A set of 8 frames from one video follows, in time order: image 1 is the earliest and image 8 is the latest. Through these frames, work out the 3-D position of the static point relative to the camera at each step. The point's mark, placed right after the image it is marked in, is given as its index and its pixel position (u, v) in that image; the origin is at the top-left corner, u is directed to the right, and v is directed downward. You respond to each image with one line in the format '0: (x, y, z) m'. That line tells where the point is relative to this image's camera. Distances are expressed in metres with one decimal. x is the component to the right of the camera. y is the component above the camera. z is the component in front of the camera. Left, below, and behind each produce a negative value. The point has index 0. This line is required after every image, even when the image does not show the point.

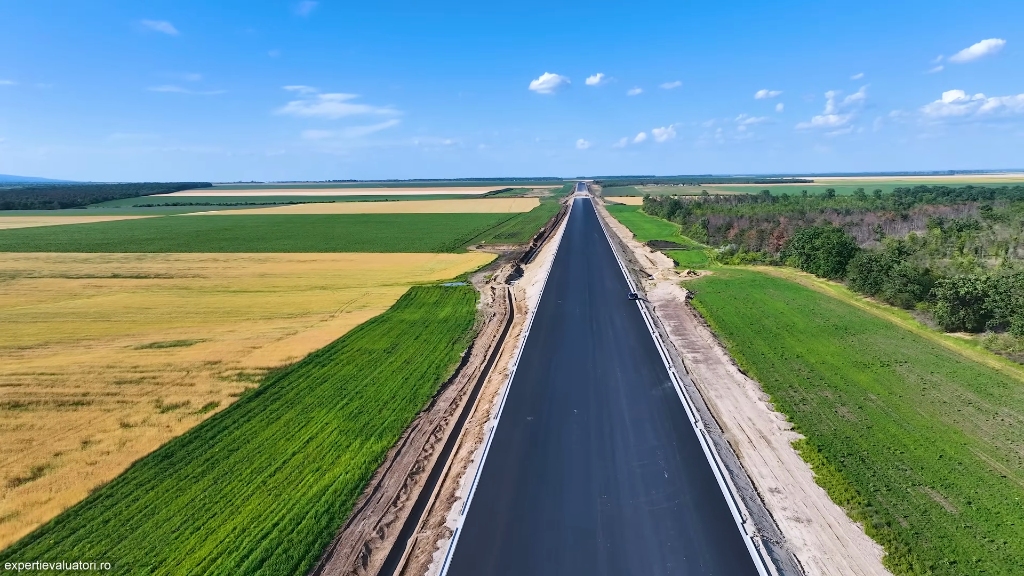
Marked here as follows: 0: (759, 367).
0: (+7.1, -2.3, +19.4) m
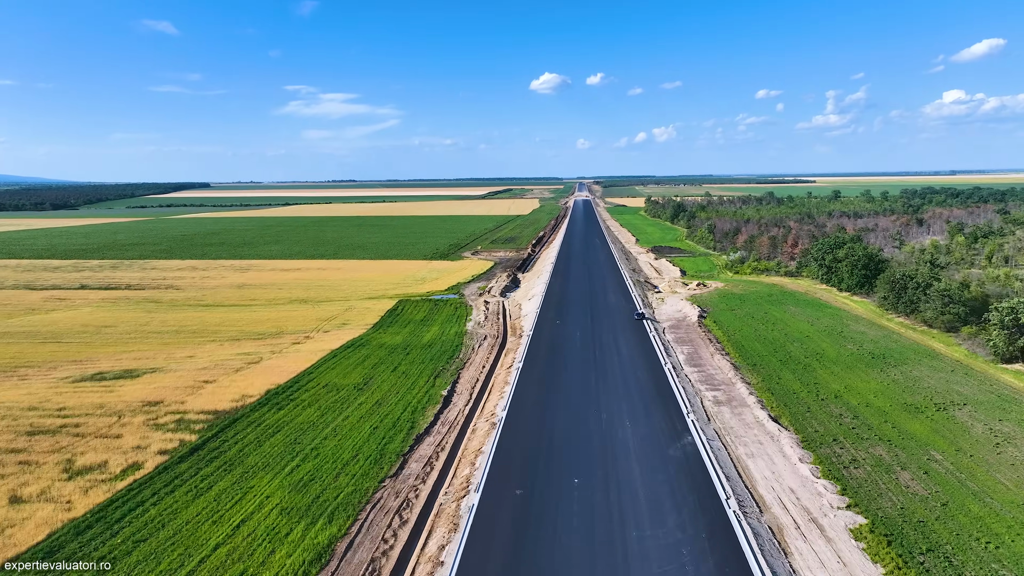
0: (+6.9, -3.1, +16.4) m
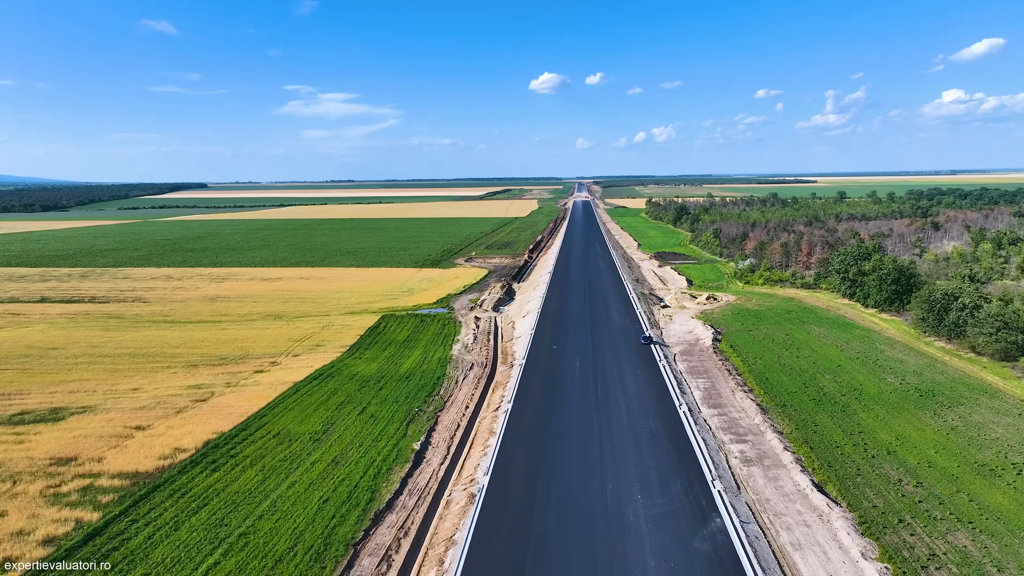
0: (+6.6, -3.8, +13.4) m
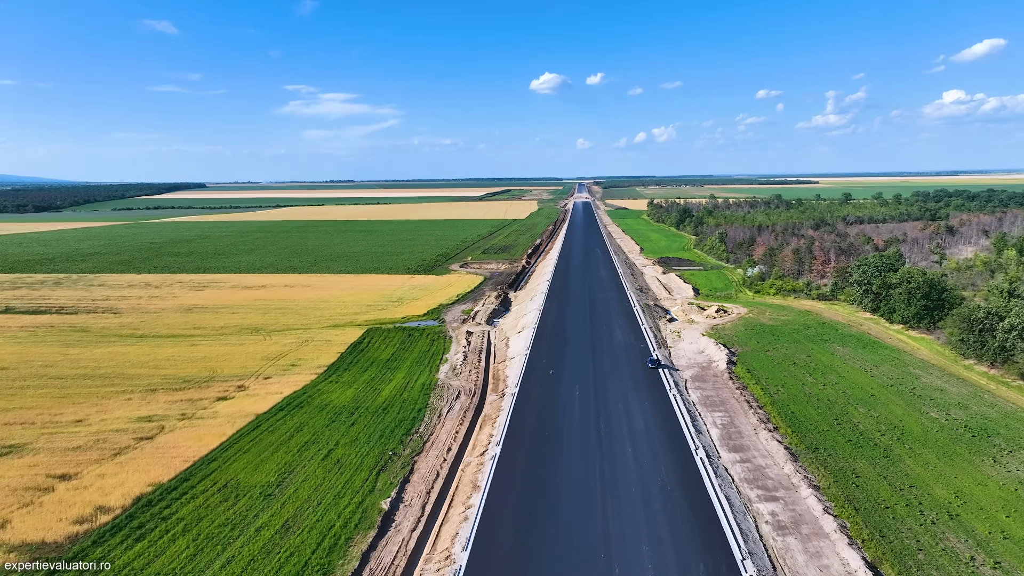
0: (+6.3, -4.3, +10.9) m
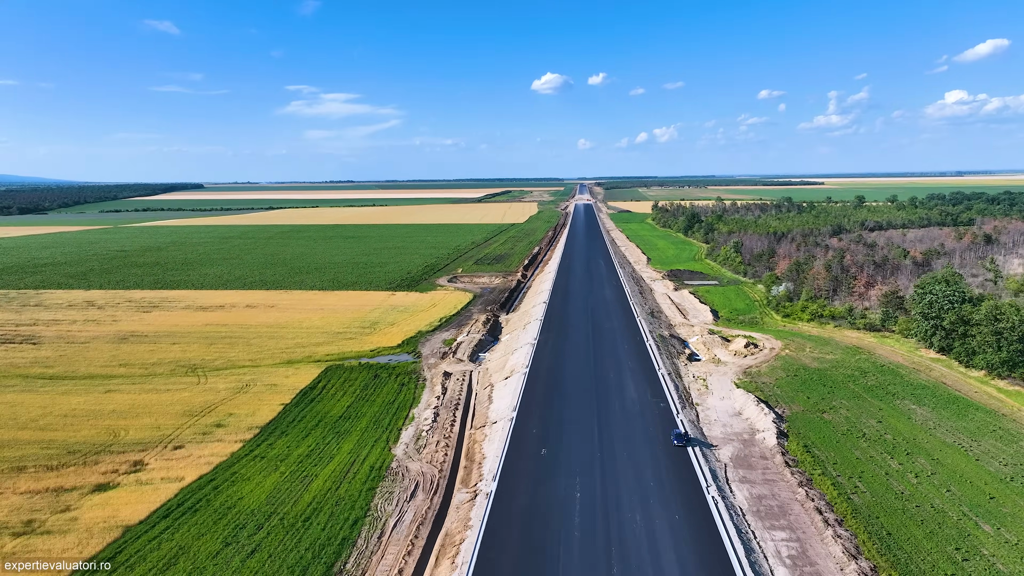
0: (+5.8, -5.5, +5.5) m
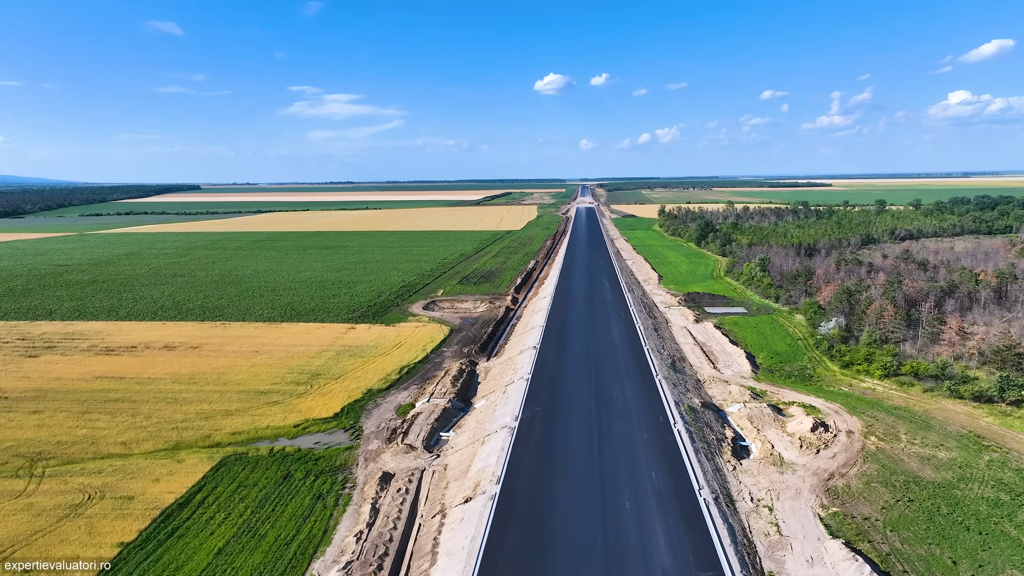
0: (+4.9, -7.2, -2.4) m
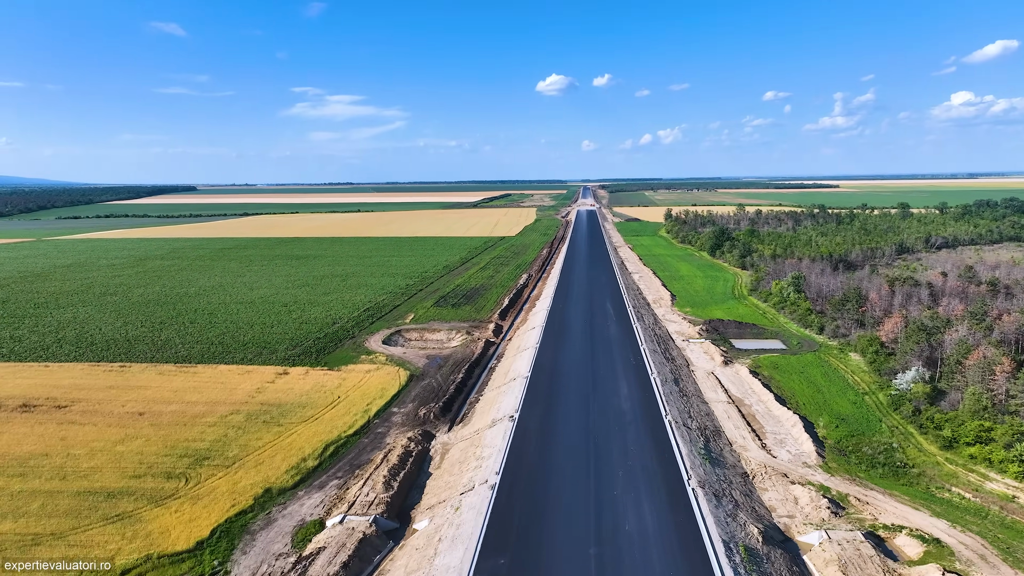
0: (+3.8, -8.5, -10.3) m
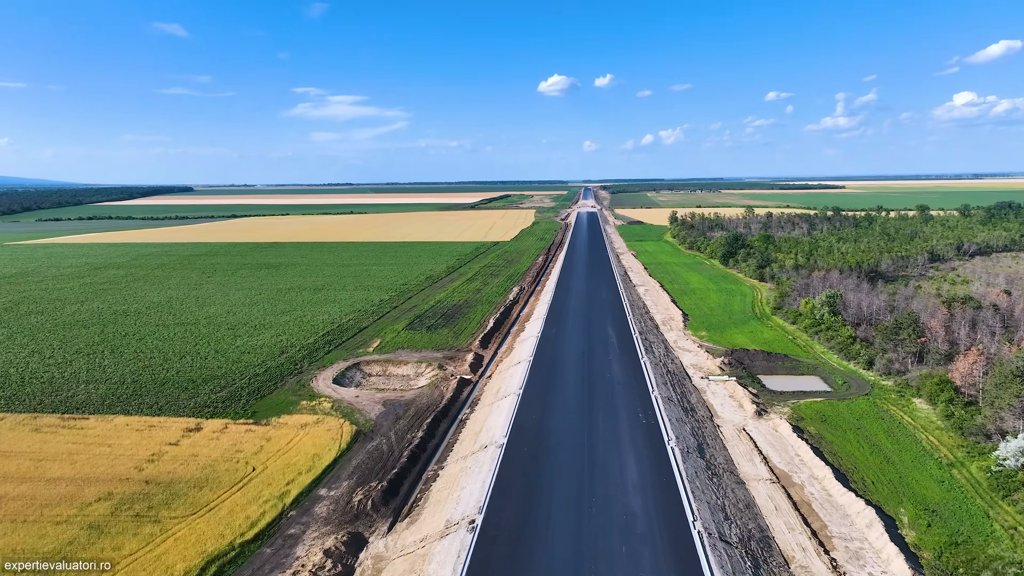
0: (+3.0, -9.6, -16.5) m
